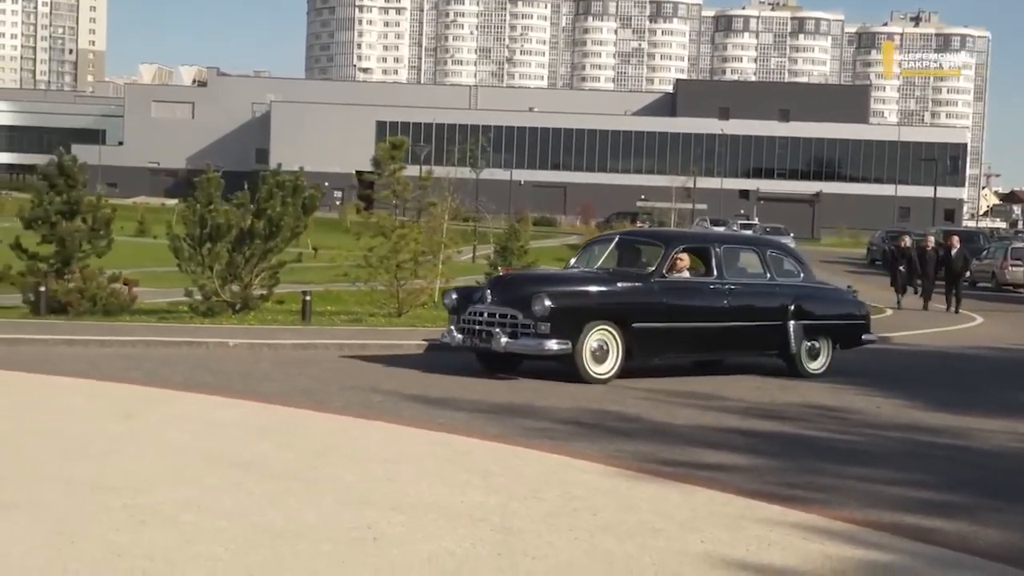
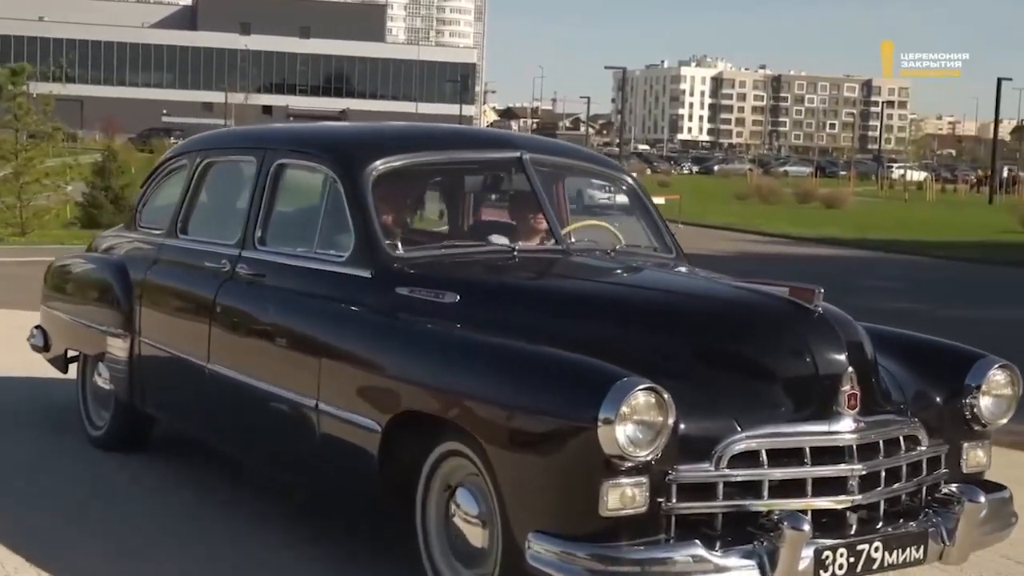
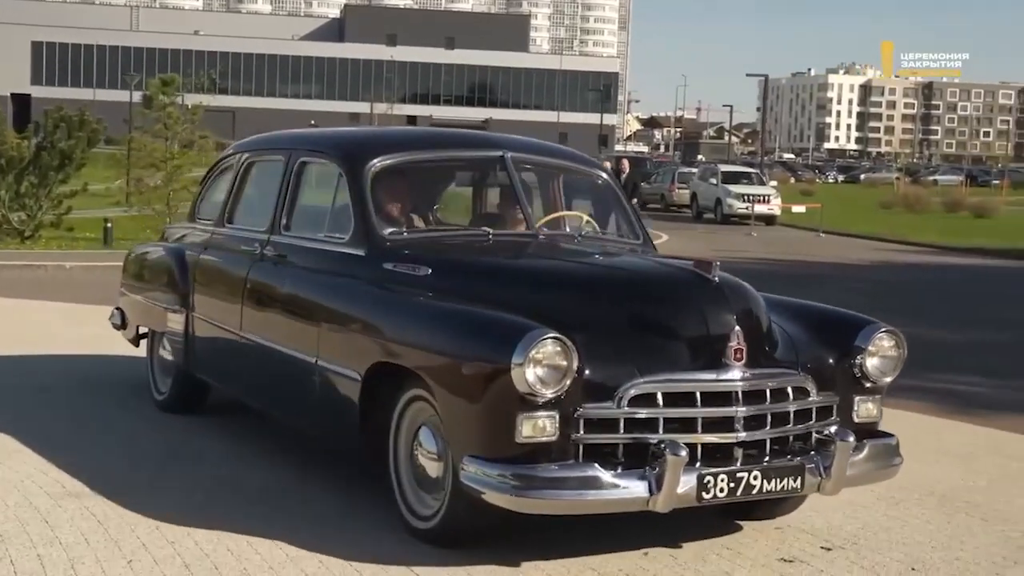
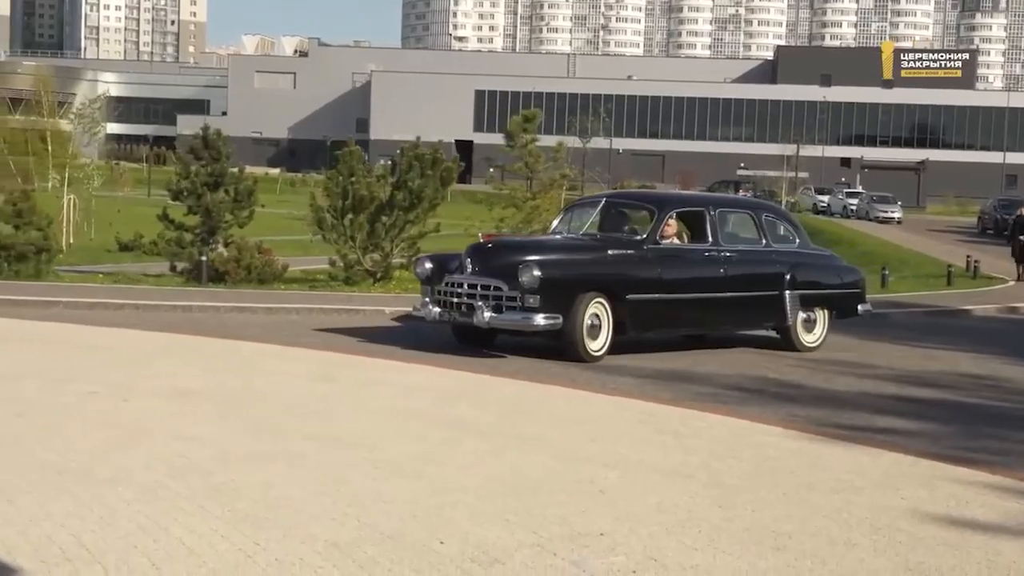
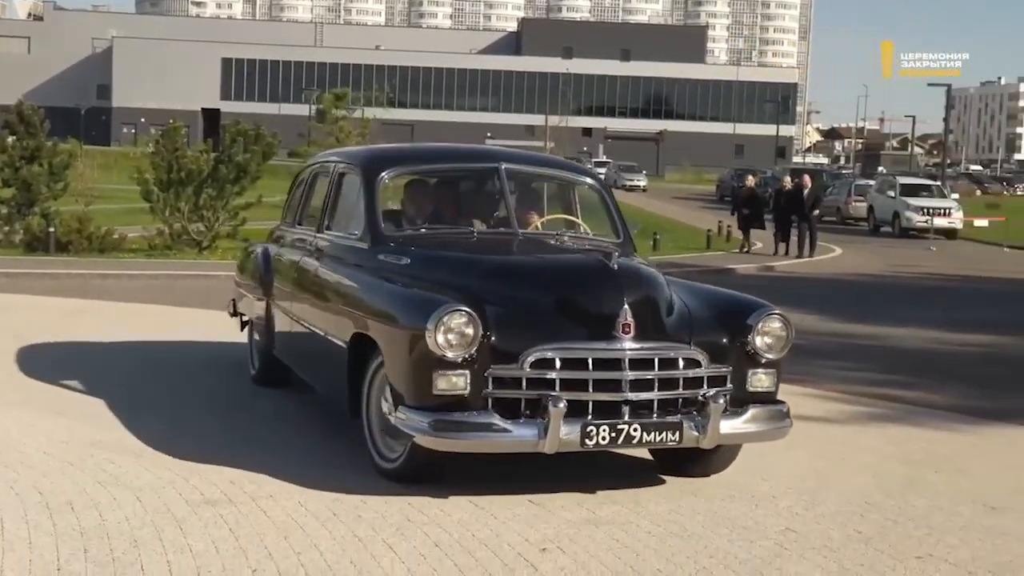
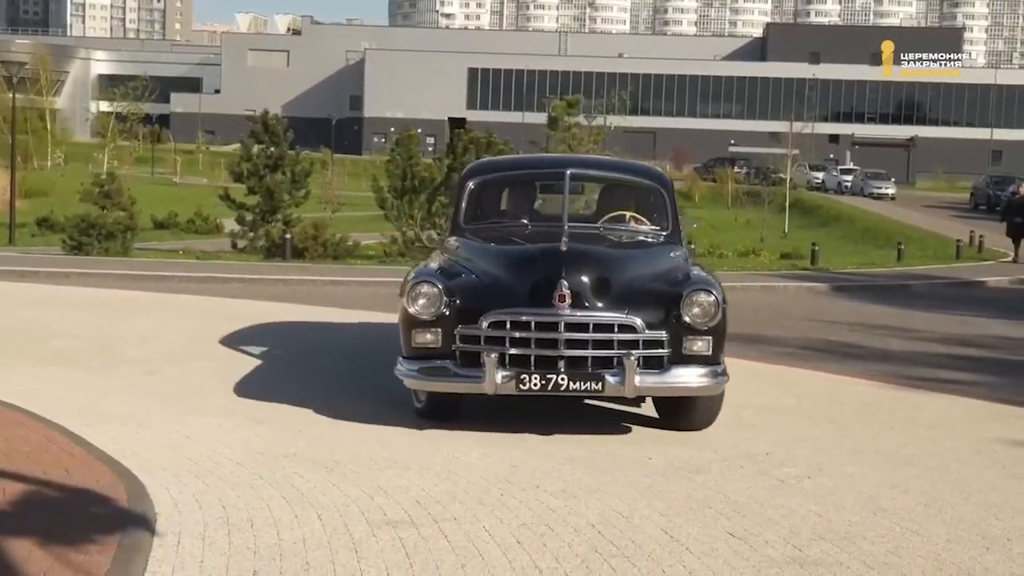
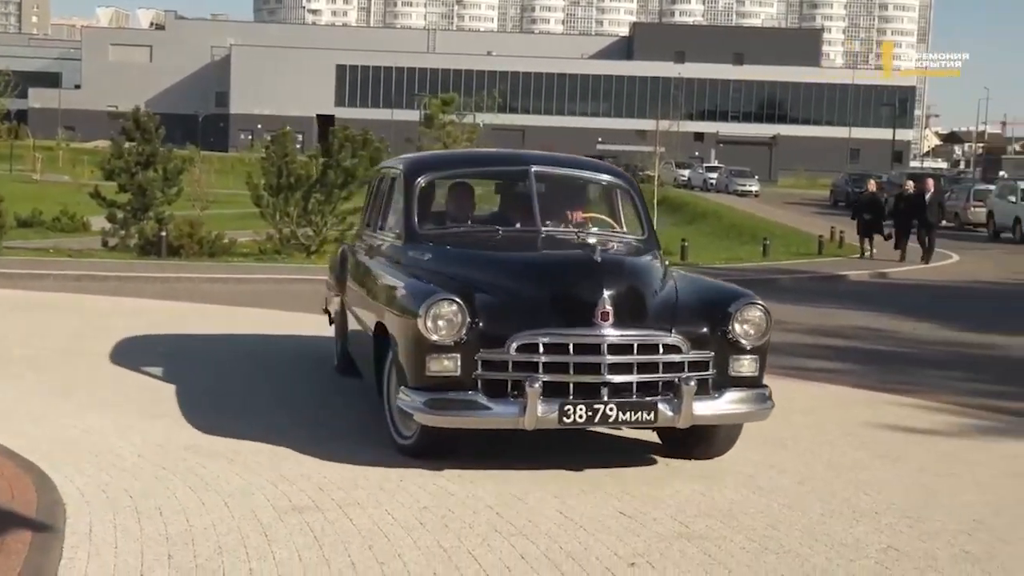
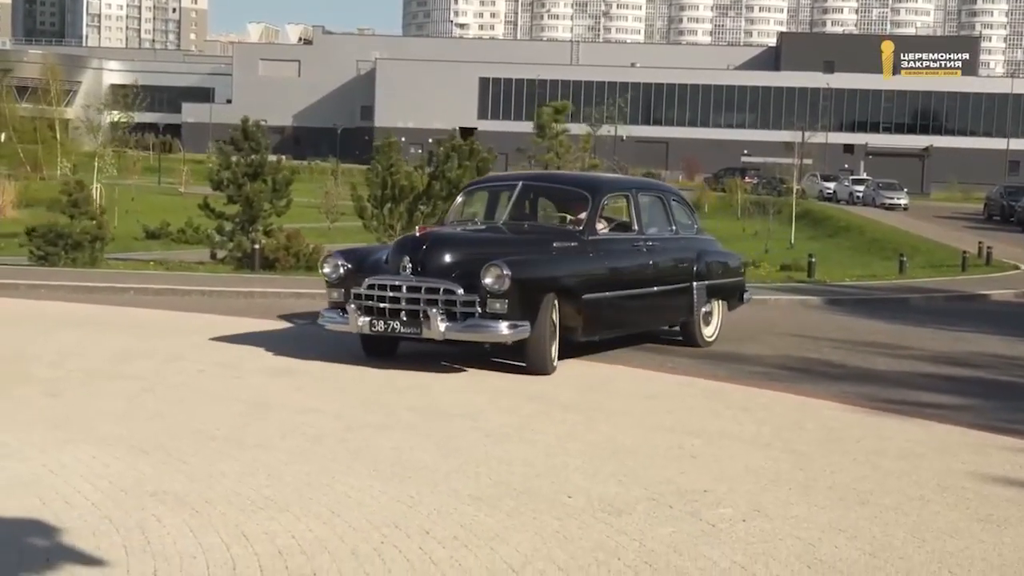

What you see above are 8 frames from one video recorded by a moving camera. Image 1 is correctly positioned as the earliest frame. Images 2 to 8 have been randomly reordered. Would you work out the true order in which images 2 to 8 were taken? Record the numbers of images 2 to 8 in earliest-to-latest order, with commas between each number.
4, 8, 6, 7, 5, 3, 2
